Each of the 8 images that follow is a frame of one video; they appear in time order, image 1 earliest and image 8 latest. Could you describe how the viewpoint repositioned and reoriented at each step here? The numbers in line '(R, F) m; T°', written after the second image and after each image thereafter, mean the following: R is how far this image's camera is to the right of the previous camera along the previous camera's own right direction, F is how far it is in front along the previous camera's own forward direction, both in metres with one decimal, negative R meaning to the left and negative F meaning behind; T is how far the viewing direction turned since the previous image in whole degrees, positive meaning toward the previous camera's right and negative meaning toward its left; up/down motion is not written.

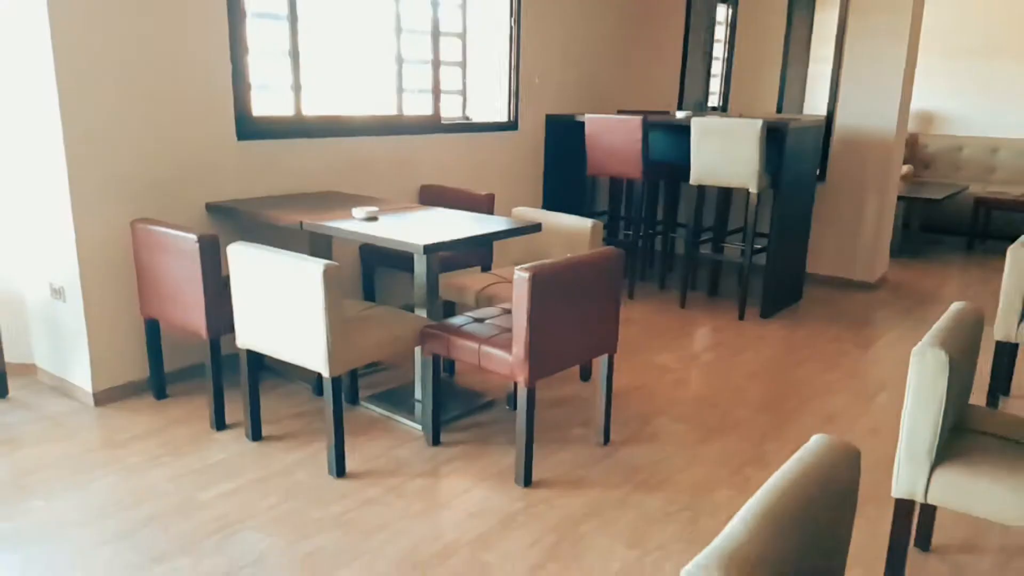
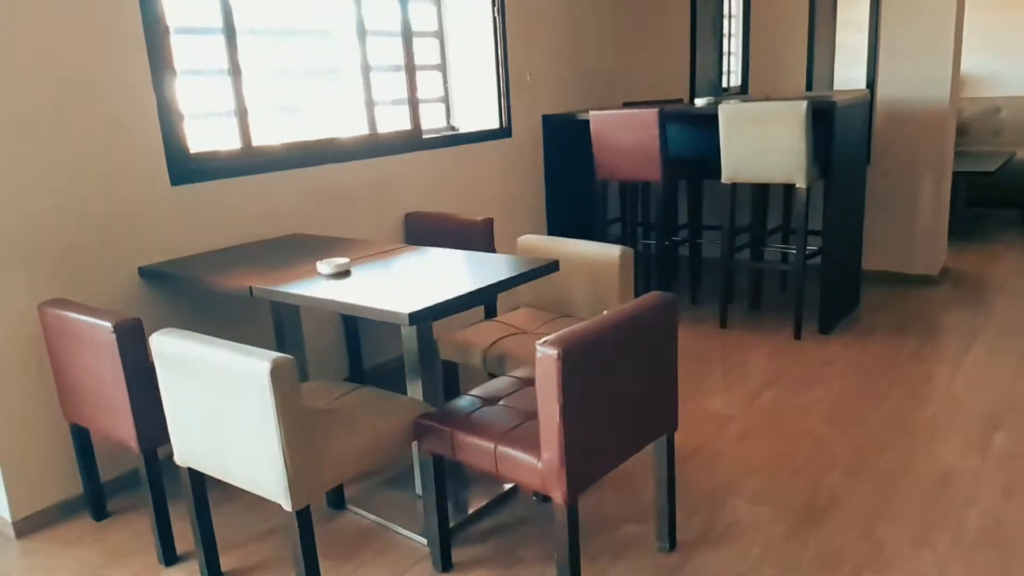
(0.0, +0.6) m; 0°
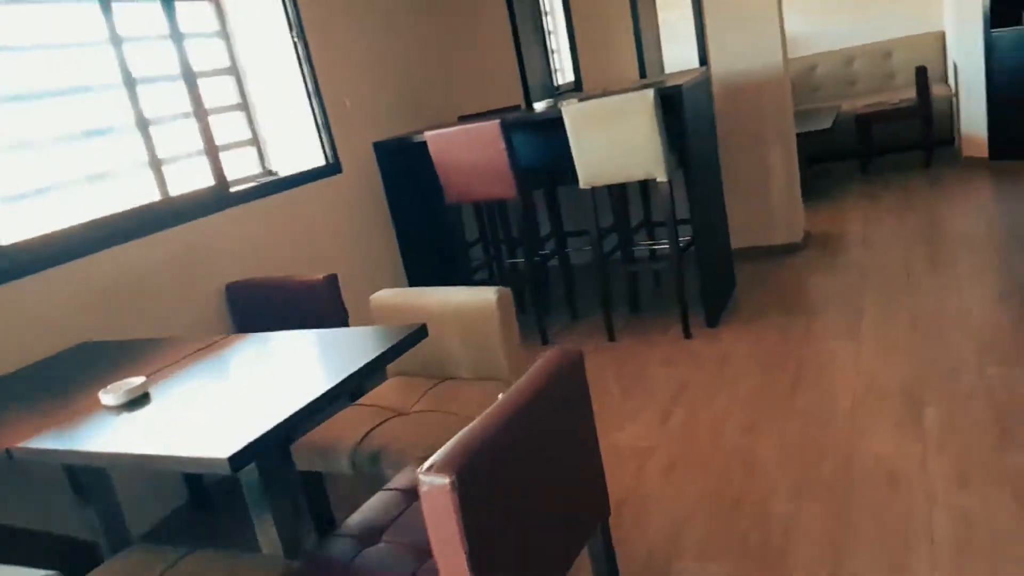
(0.0, +0.4) m; +11°
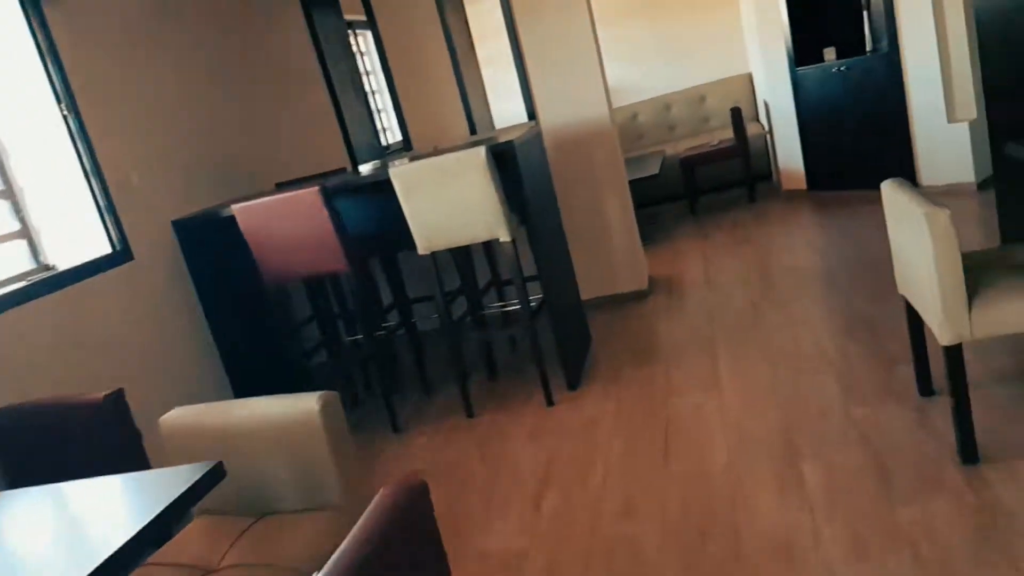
(+0.1, +0.3) m; +12°
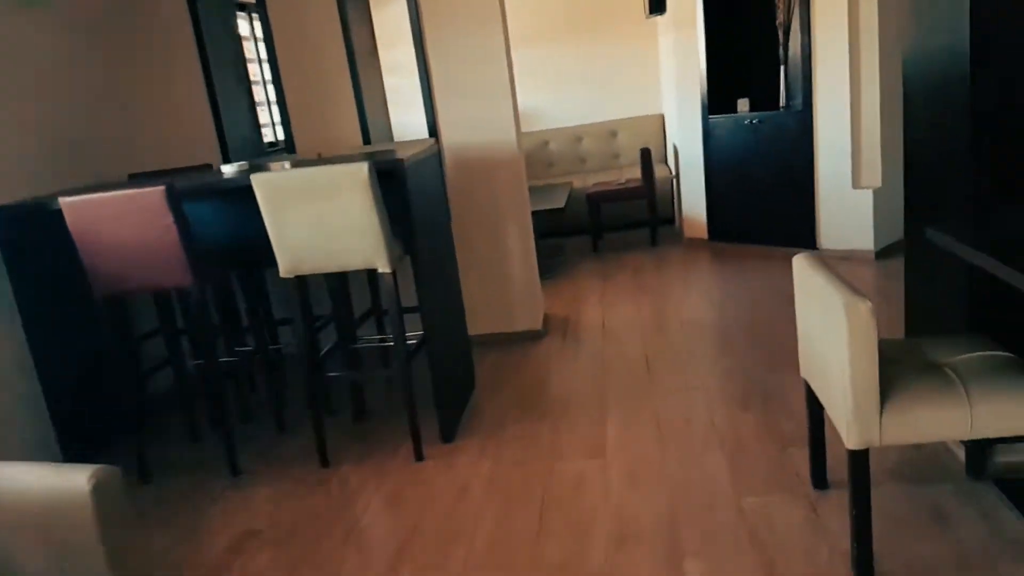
(+0.1, +0.3) m; +8°
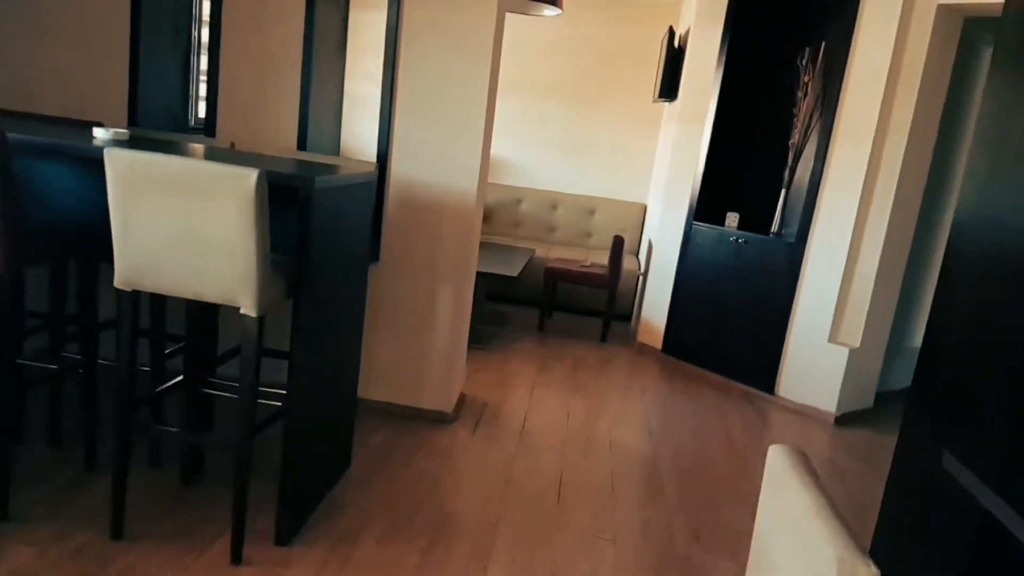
(+0.1, +0.6) m; +3°
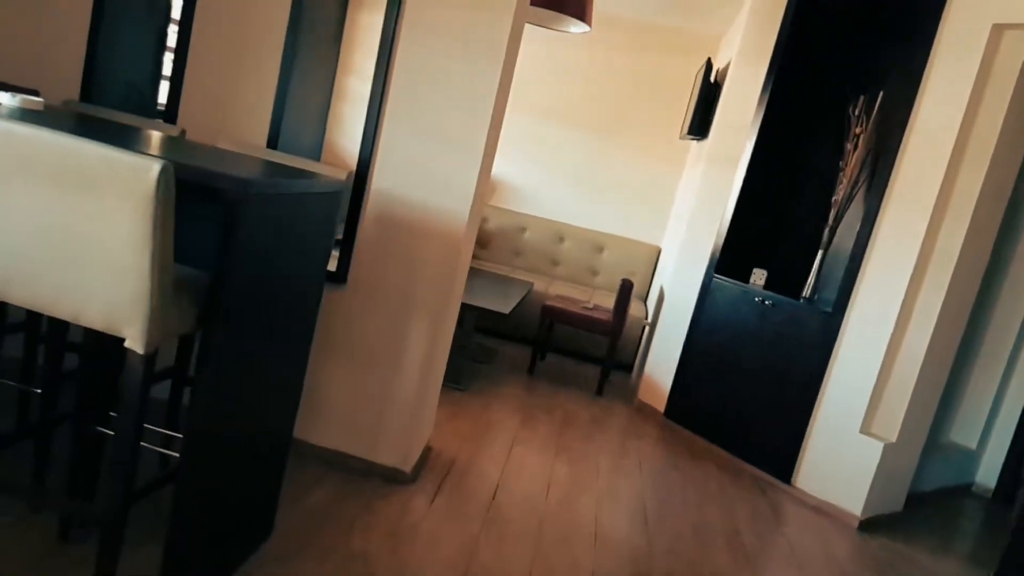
(0.0, +0.5) m; 0°
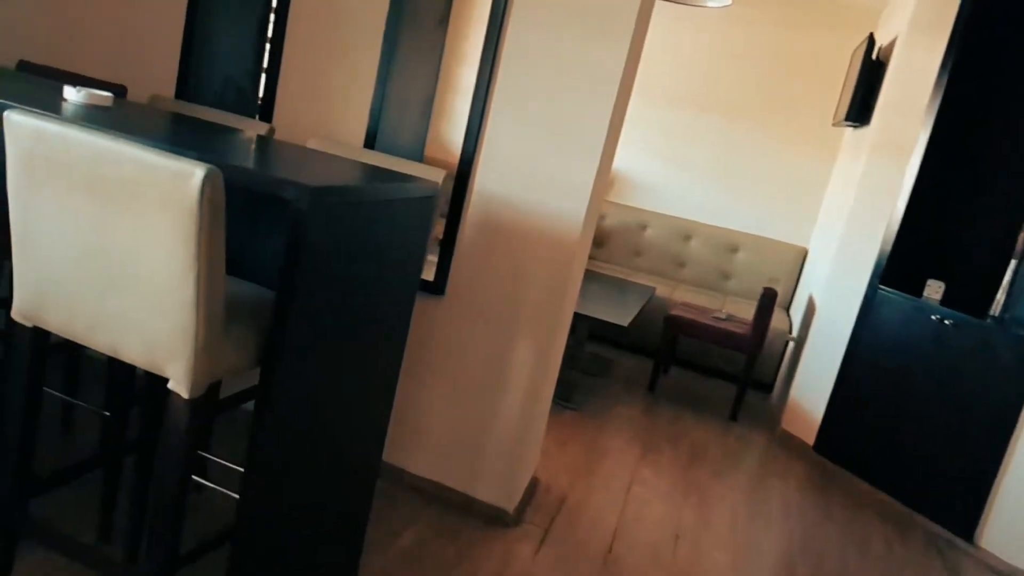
(0.0, +0.4) m; -9°
